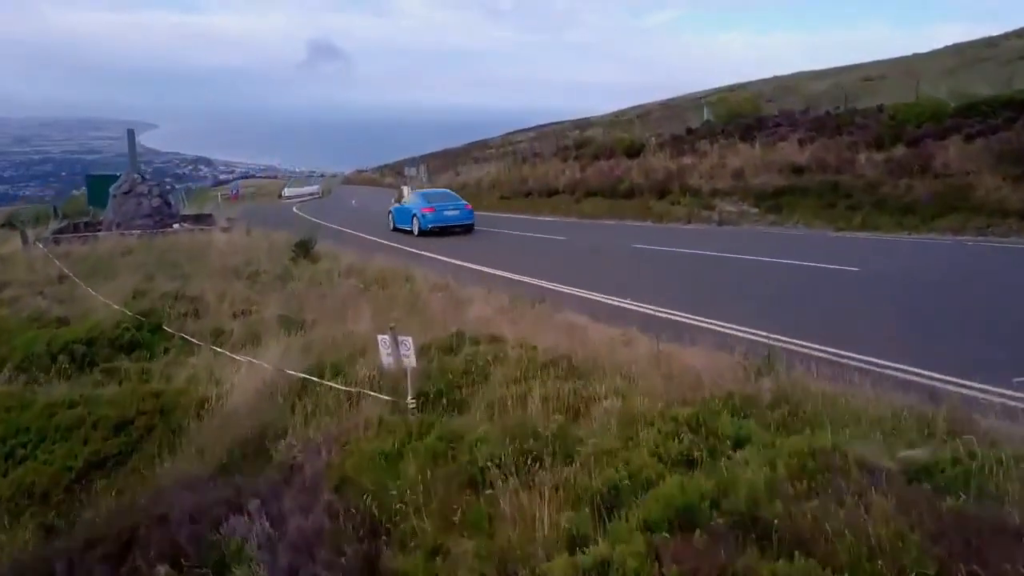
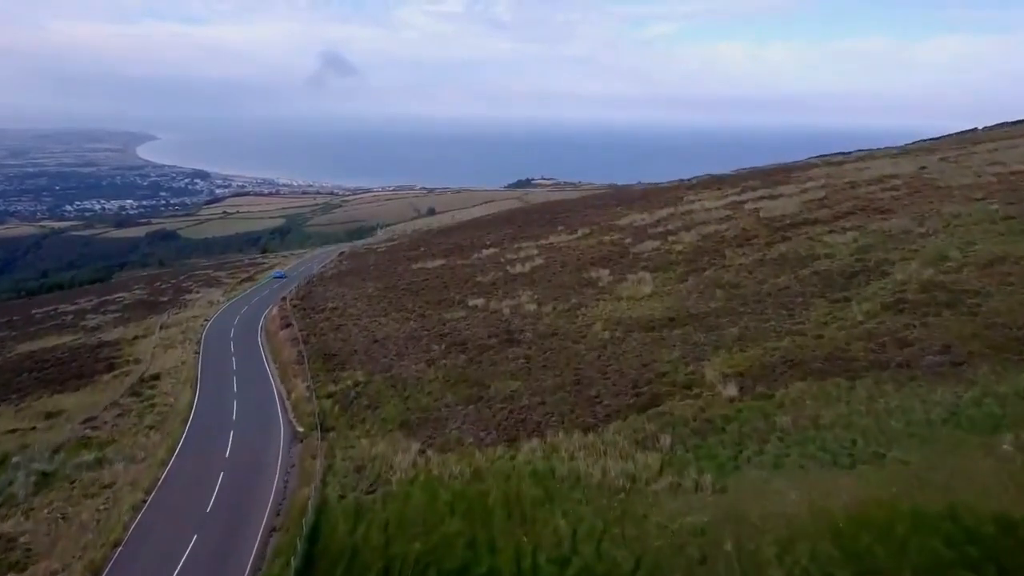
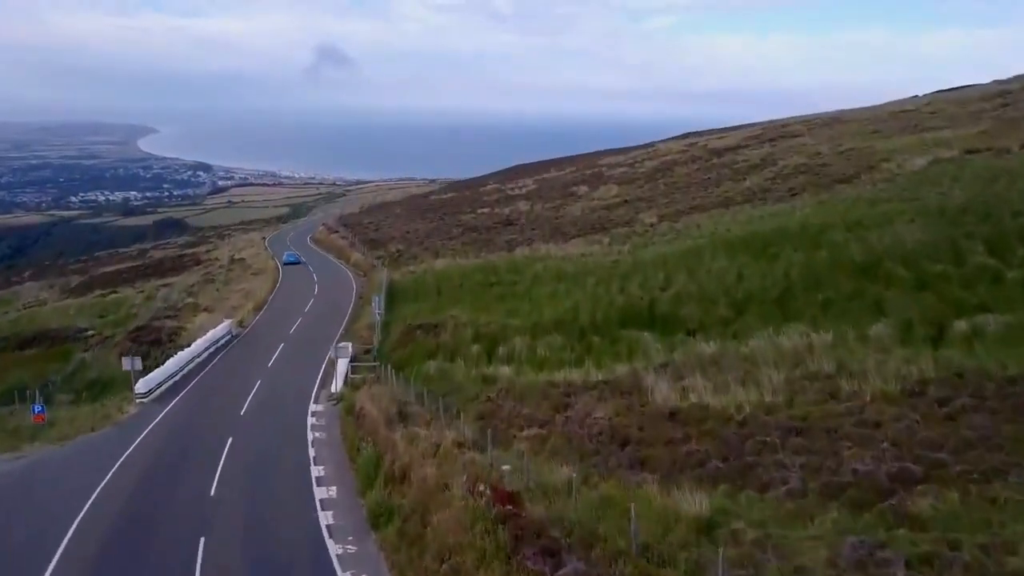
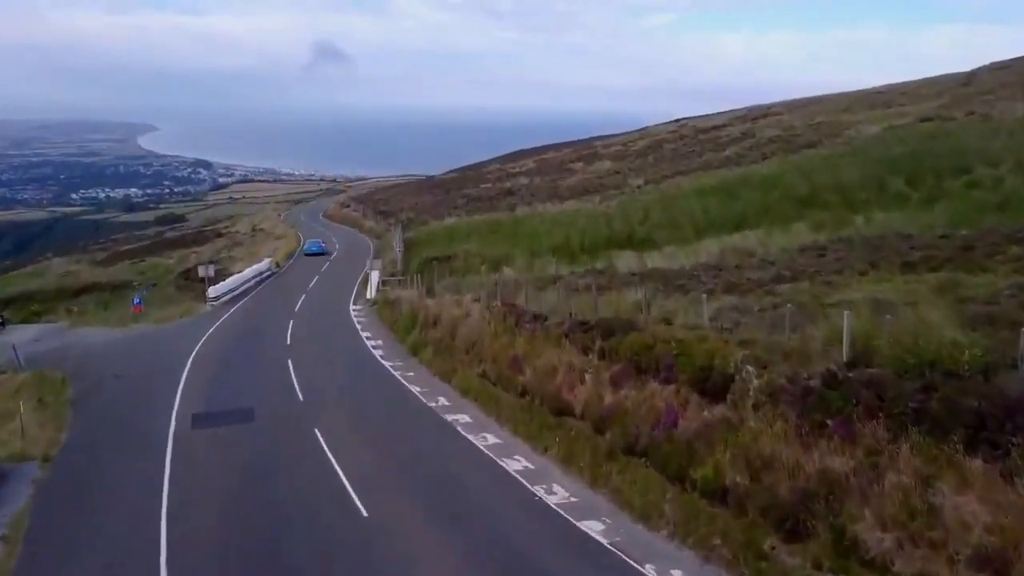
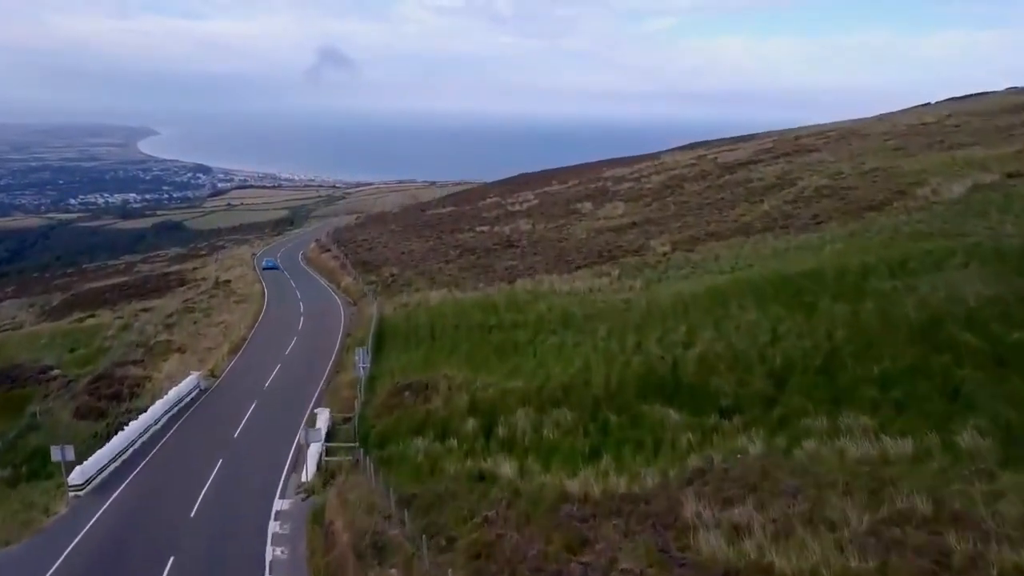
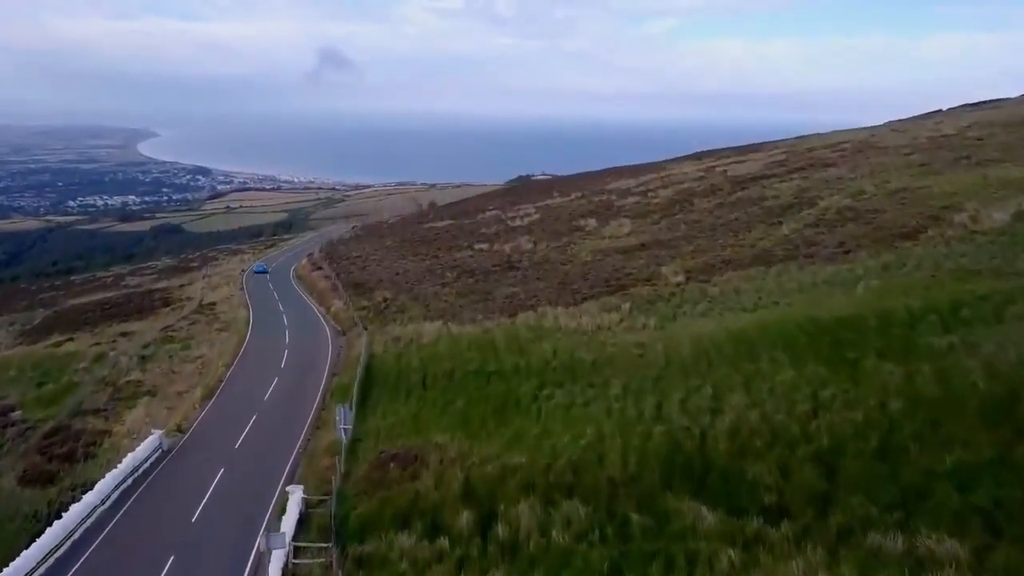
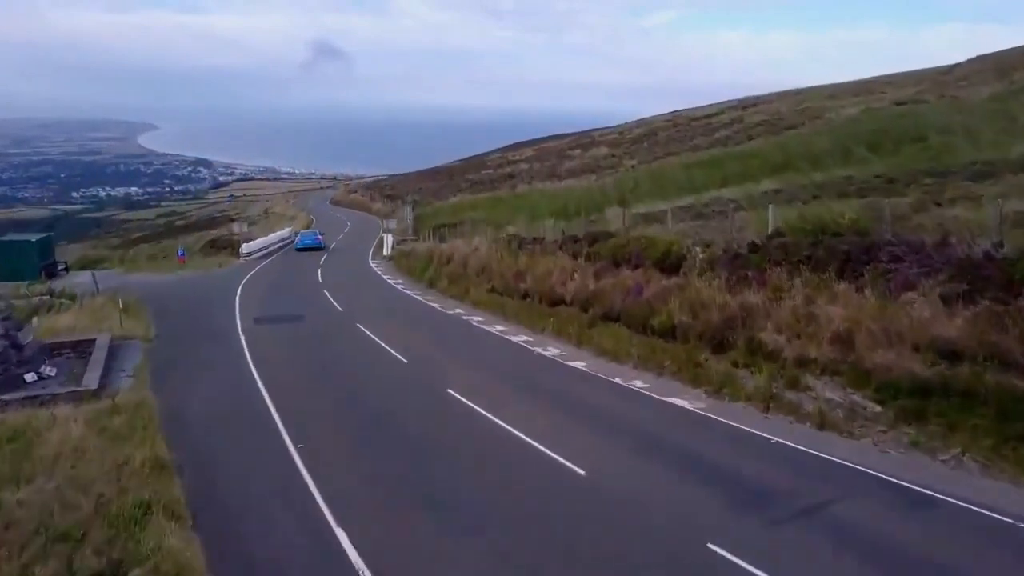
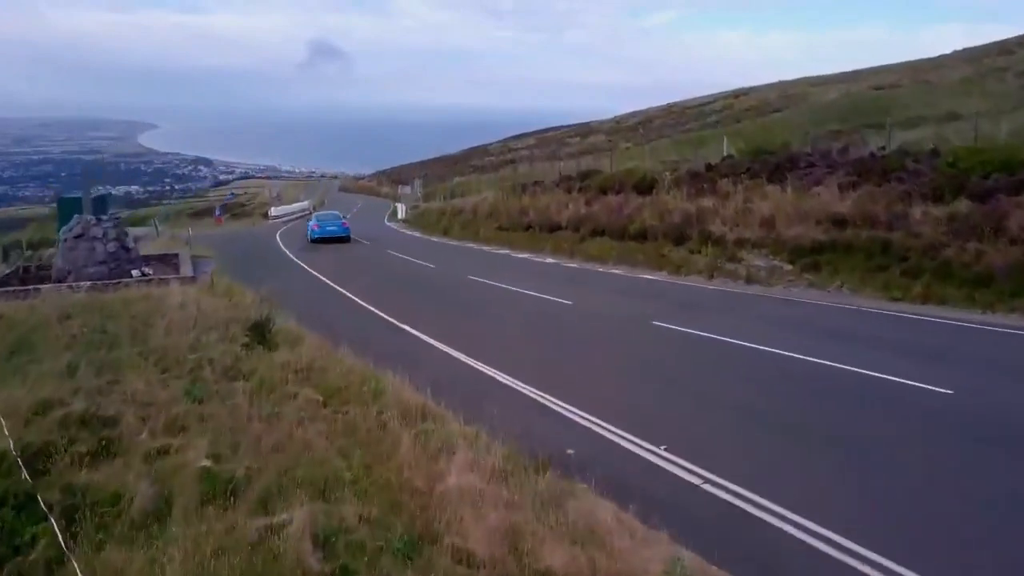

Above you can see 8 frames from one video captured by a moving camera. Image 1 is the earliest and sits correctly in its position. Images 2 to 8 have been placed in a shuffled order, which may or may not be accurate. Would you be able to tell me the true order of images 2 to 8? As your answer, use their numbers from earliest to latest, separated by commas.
8, 7, 4, 3, 5, 6, 2
